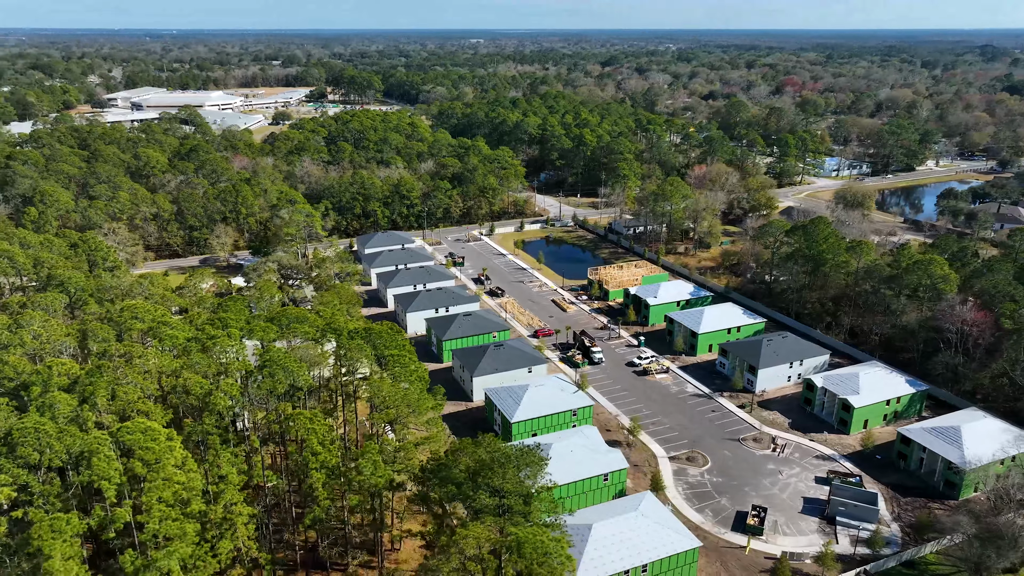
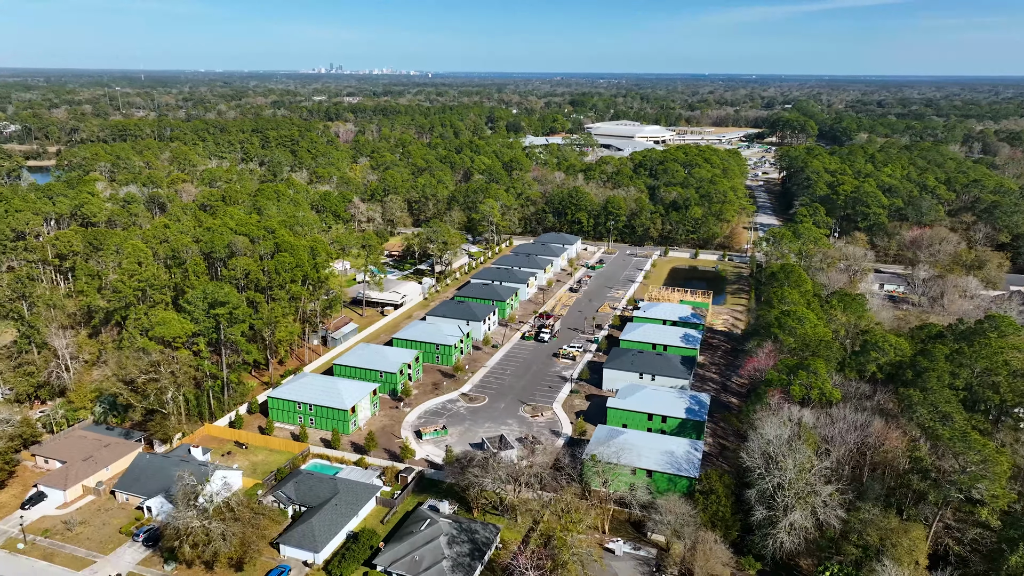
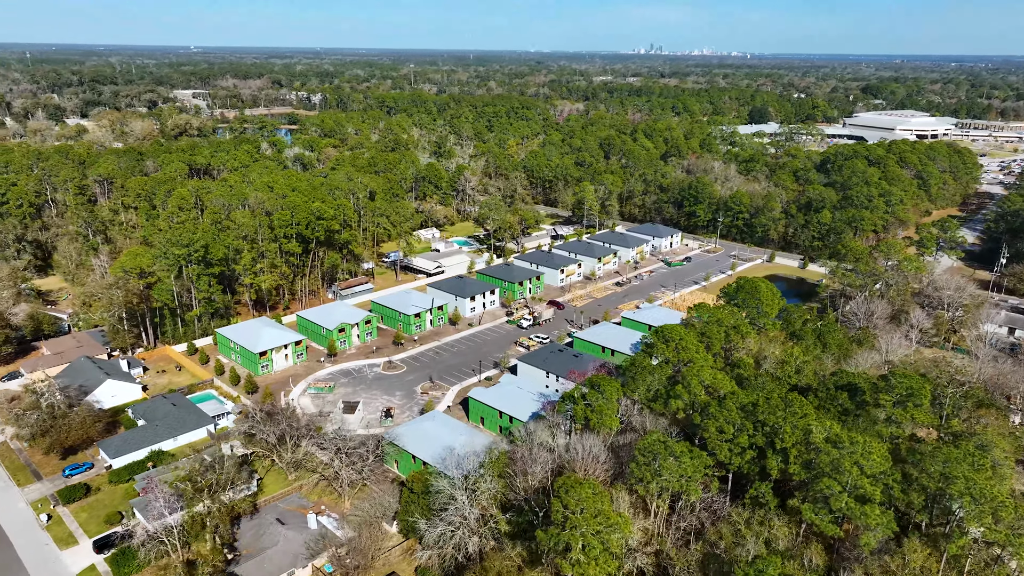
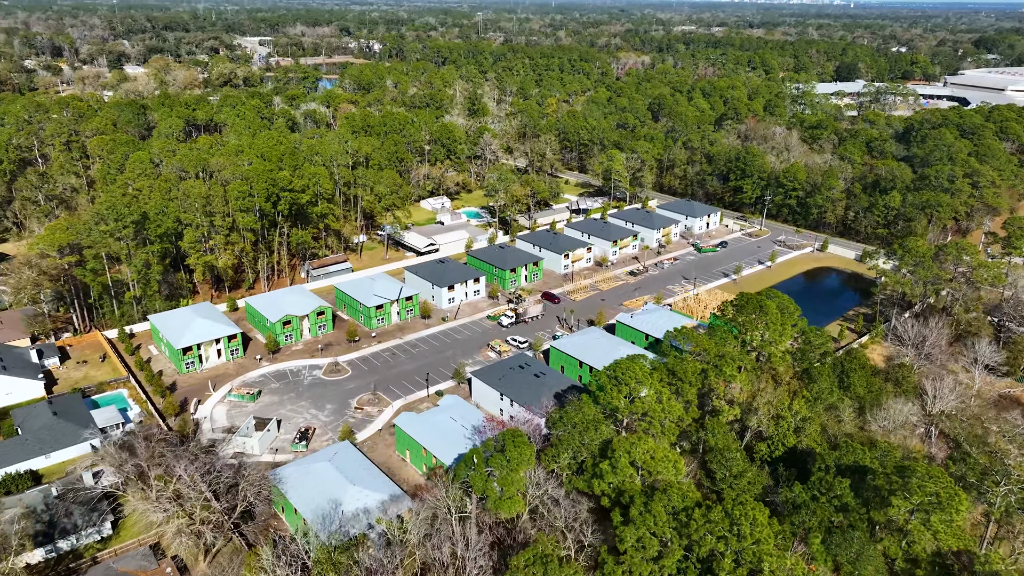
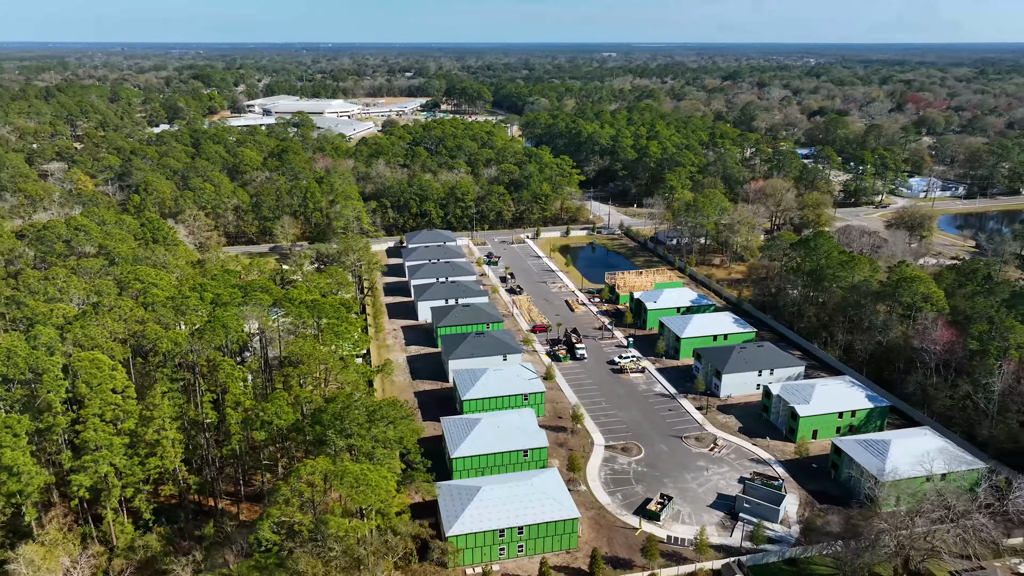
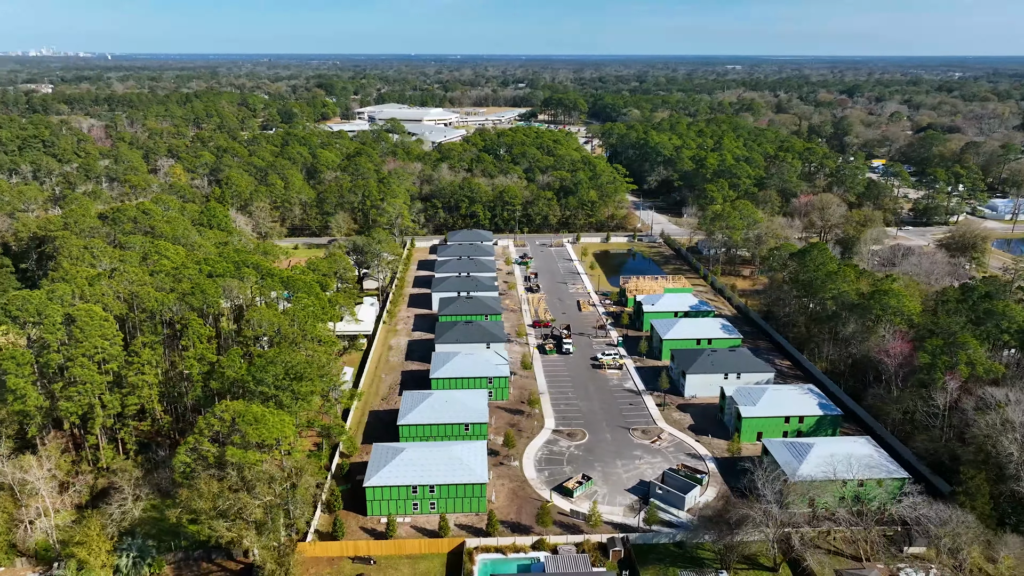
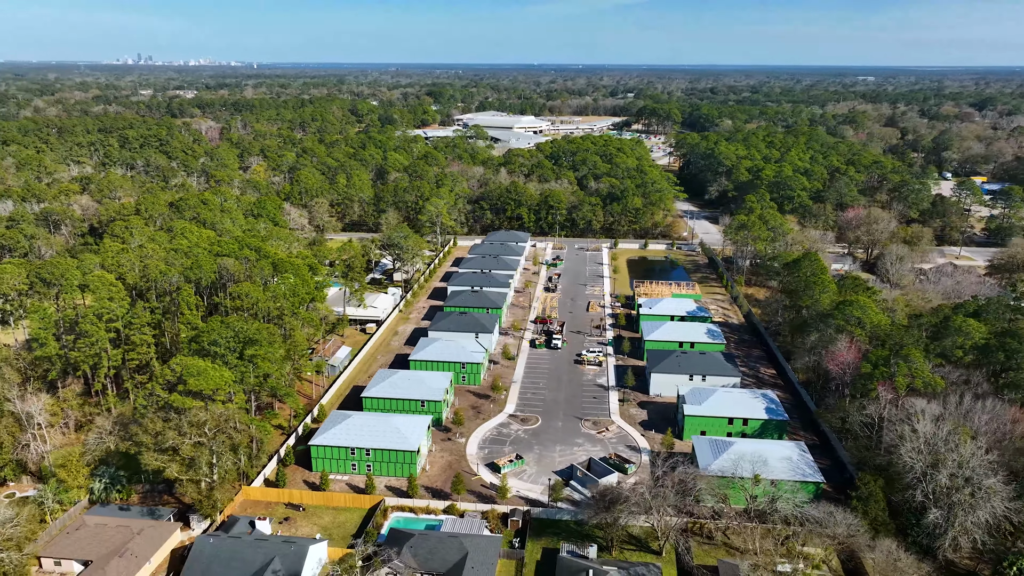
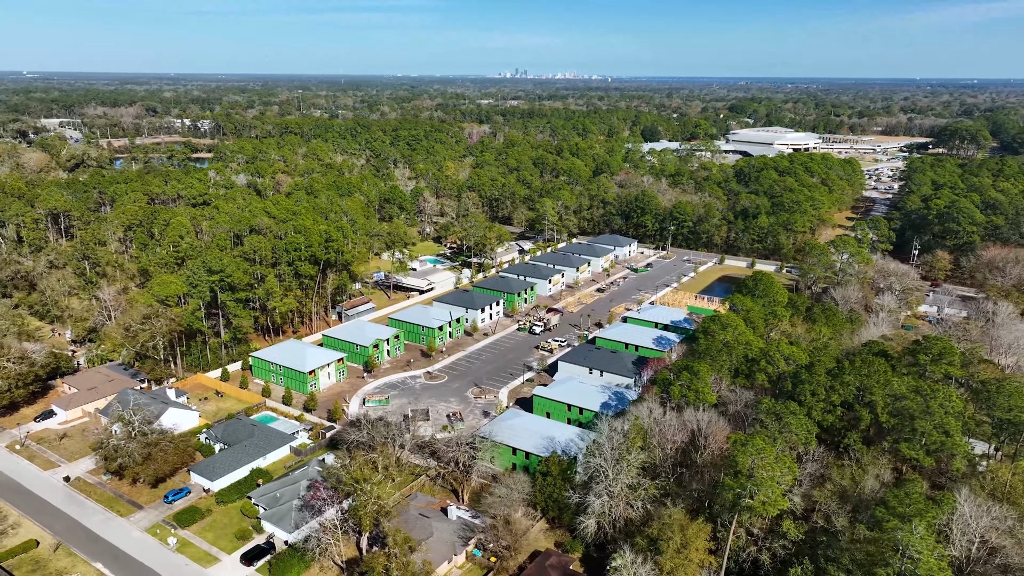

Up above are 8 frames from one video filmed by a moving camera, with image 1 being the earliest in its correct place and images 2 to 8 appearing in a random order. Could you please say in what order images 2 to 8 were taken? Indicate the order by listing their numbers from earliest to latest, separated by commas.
5, 6, 7, 2, 8, 3, 4
